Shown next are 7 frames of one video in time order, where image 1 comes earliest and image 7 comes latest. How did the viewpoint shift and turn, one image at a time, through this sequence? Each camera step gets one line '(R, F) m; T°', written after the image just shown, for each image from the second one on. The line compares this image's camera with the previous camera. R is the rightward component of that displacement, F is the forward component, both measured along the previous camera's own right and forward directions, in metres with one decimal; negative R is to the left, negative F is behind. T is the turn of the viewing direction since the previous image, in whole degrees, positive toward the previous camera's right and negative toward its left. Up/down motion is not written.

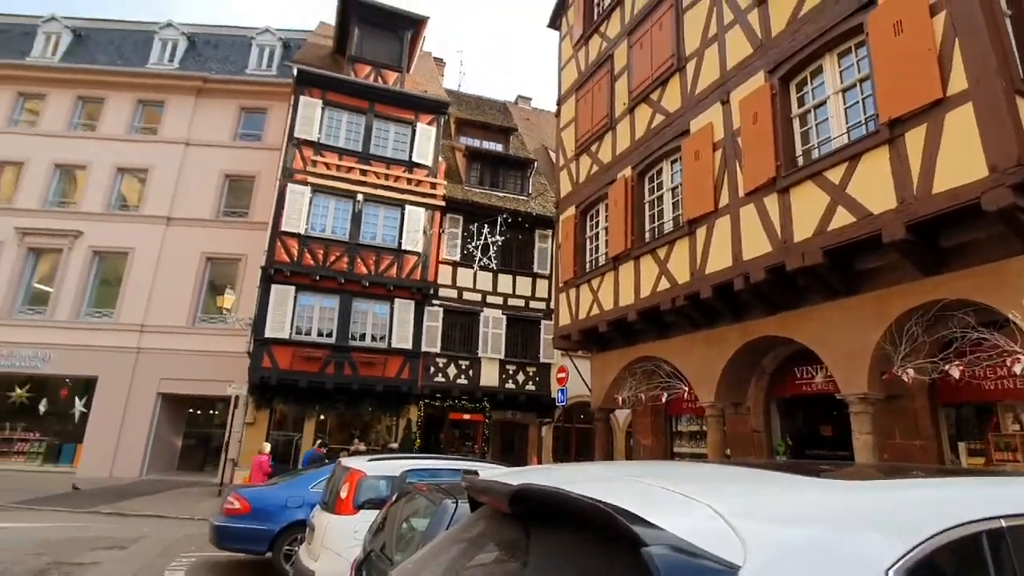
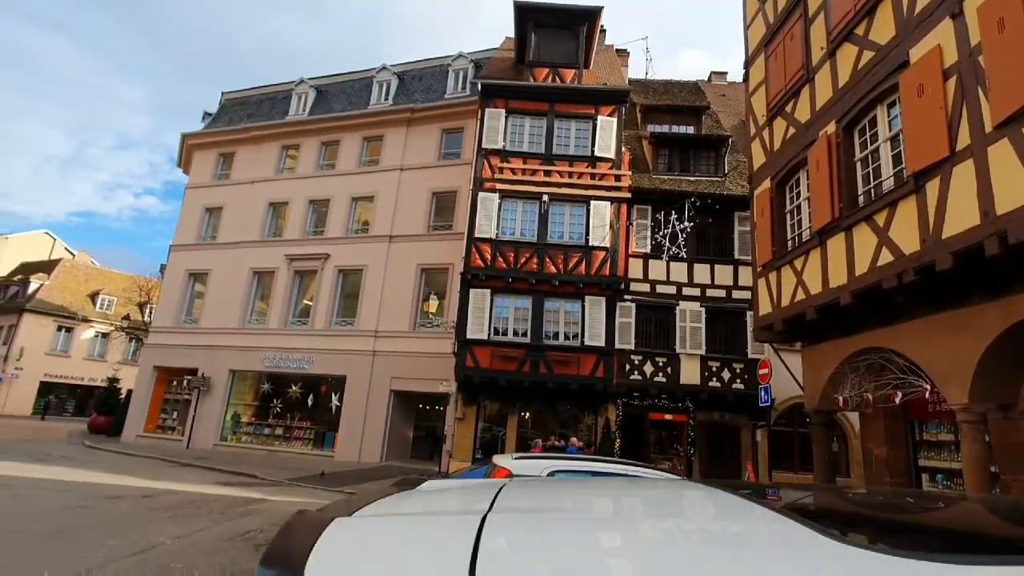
(+0.6, +0.5) m; -21°
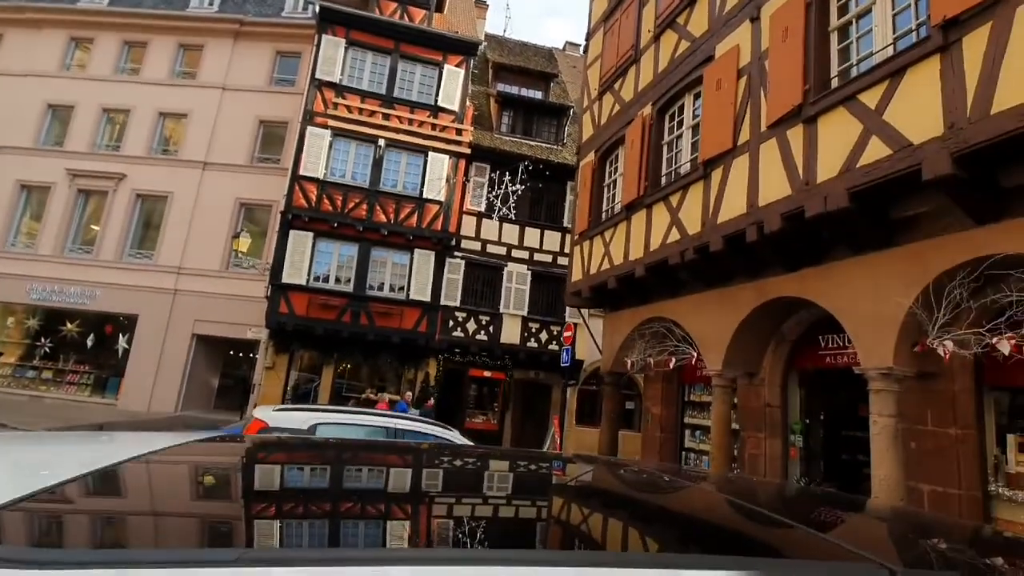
(+0.5, +0.2) m; +15°
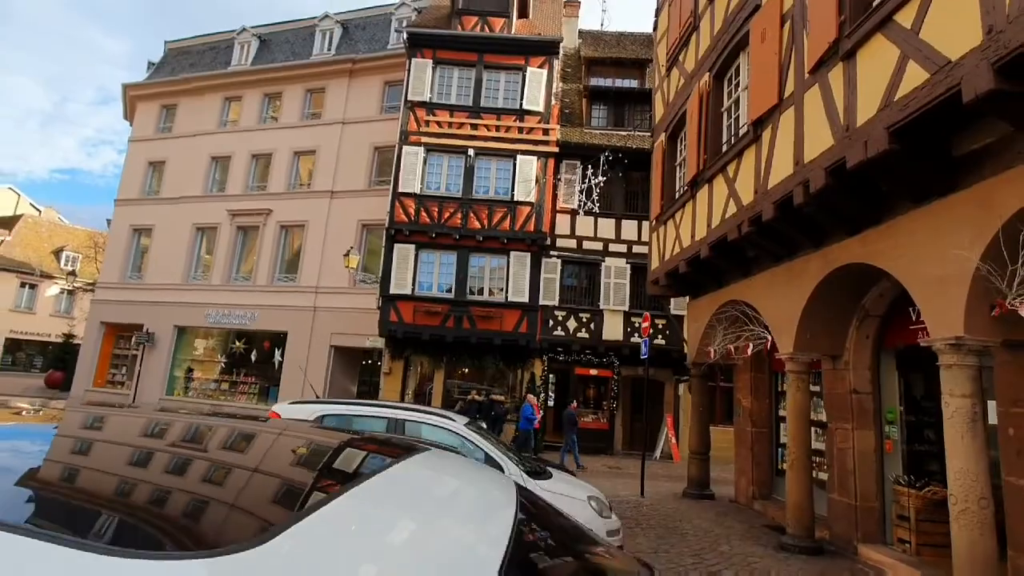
(+1.3, +0.2) m; -15°
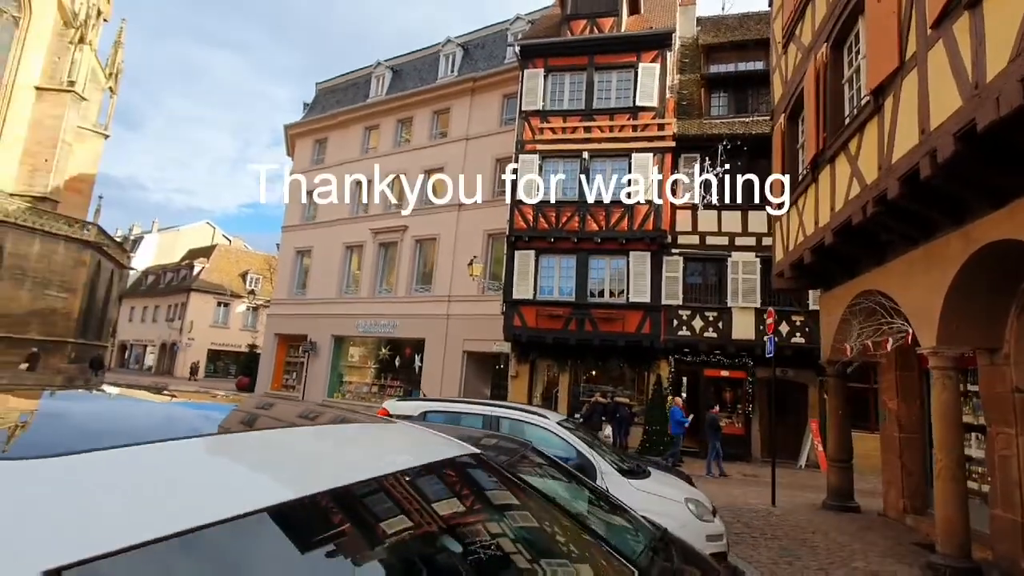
(+0.5, -0.1) m; -14°
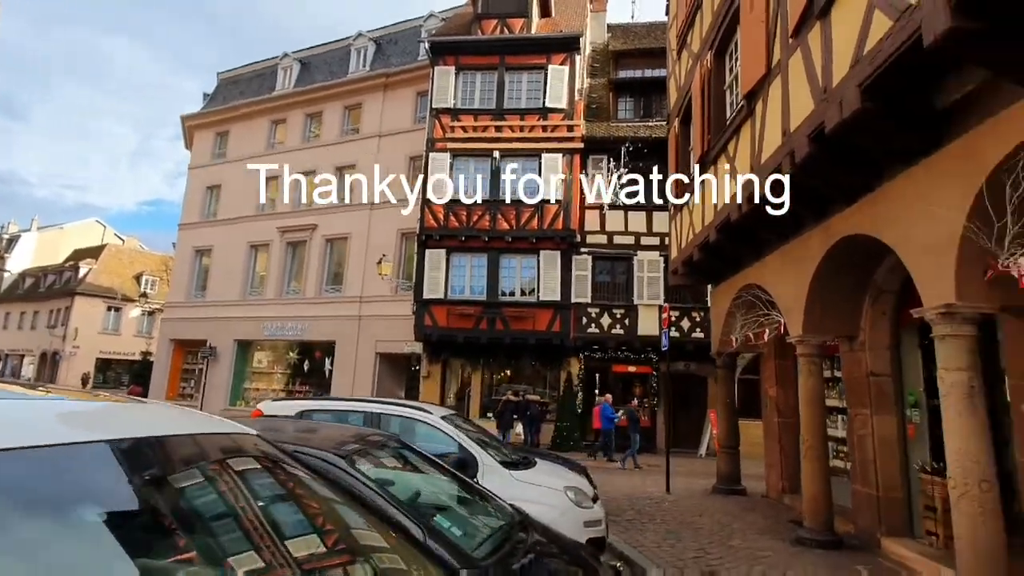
(+0.4, +0.1) m; +8°
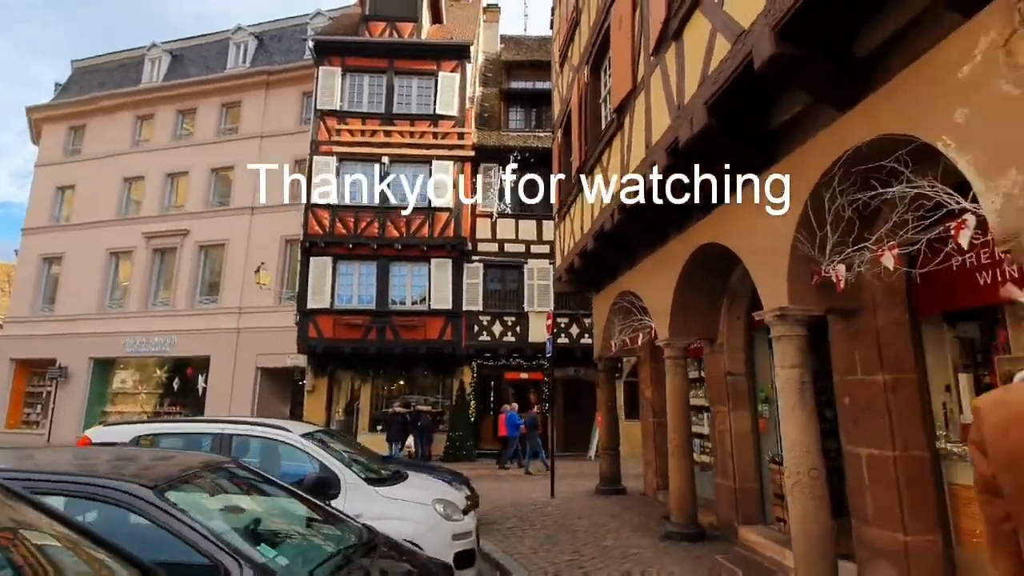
(+0.3, +0.1) m; +10°
